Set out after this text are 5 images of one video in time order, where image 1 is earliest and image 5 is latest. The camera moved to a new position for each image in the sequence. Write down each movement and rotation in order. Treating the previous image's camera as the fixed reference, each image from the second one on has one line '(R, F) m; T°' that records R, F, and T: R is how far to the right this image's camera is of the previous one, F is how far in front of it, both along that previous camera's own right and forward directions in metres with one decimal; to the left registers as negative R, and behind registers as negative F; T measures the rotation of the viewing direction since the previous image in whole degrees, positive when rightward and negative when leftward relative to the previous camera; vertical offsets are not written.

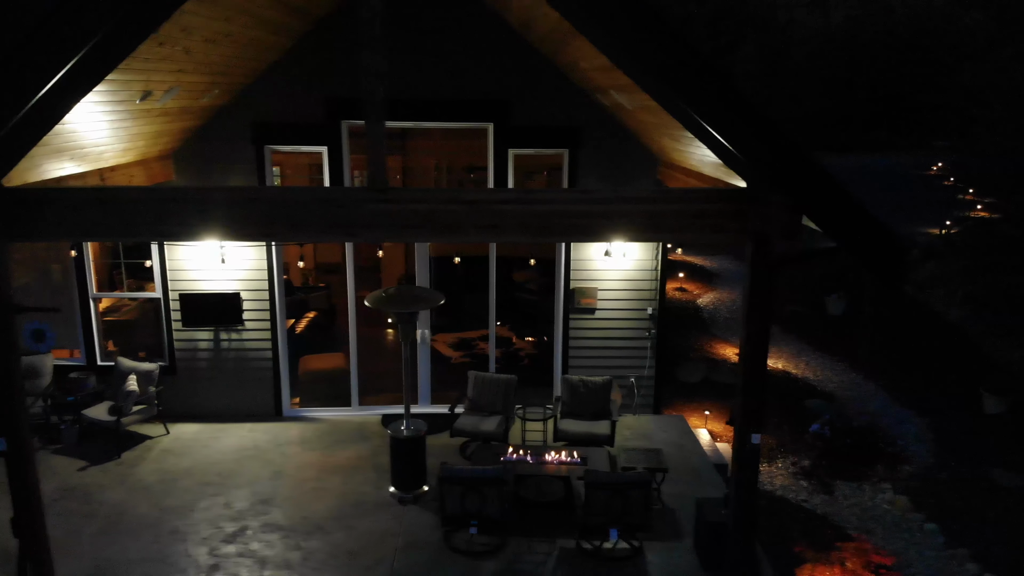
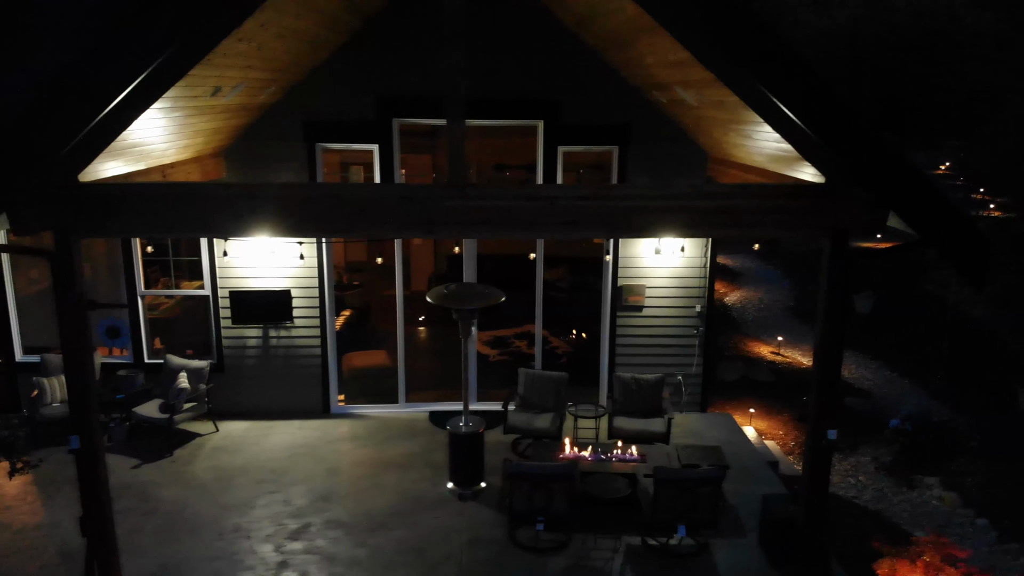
(-1.1, 0.0) m; 0°
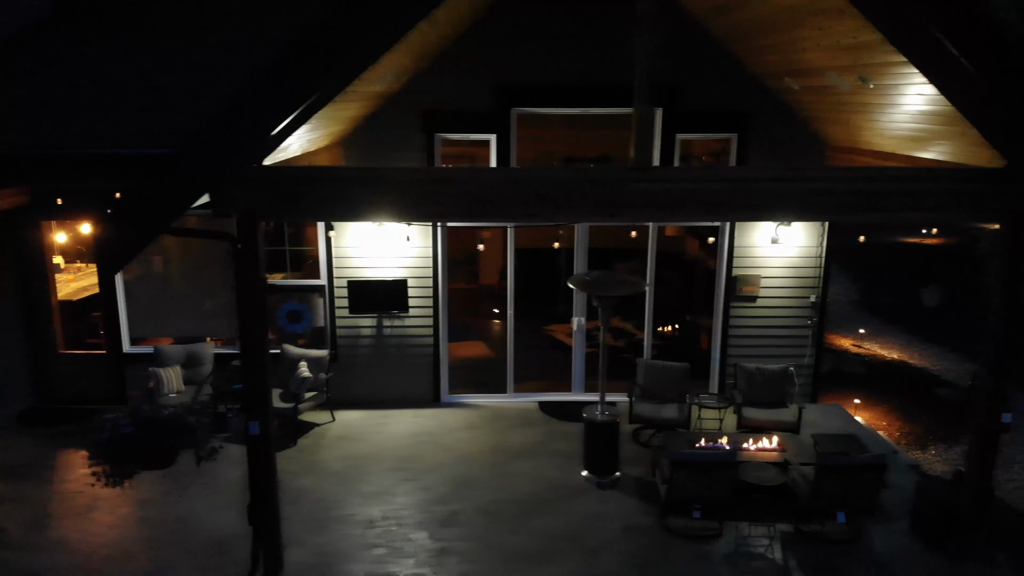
(-2.5, 0.0) m; 0°
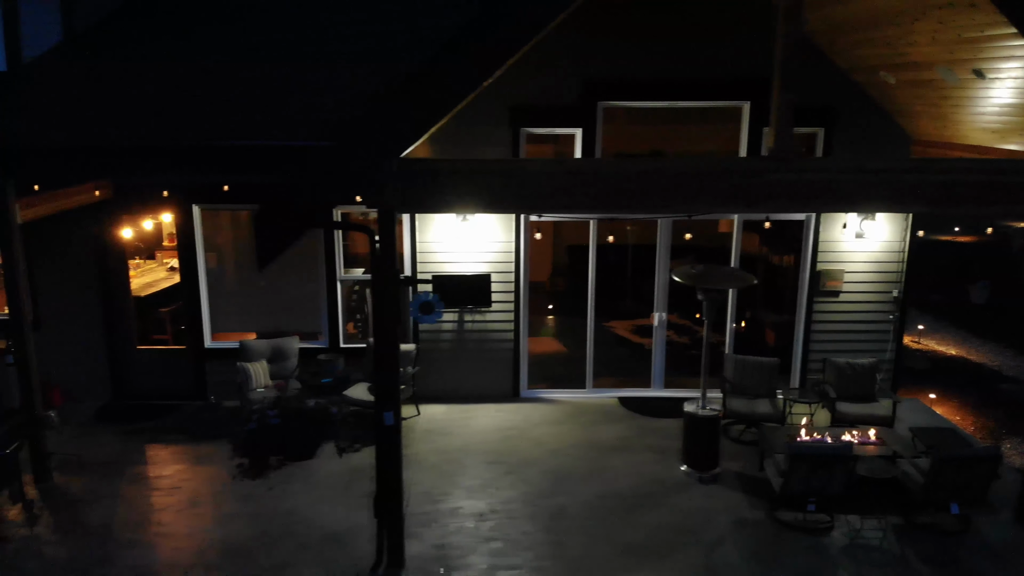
(-1.8, 0.0) m; 0°
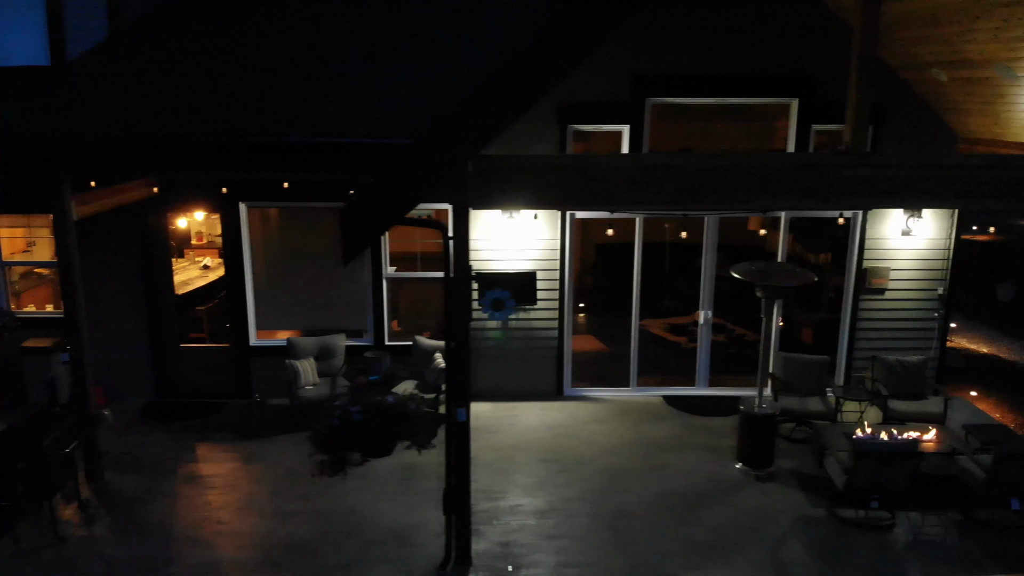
(-1.0, 0.0) m; 0°
